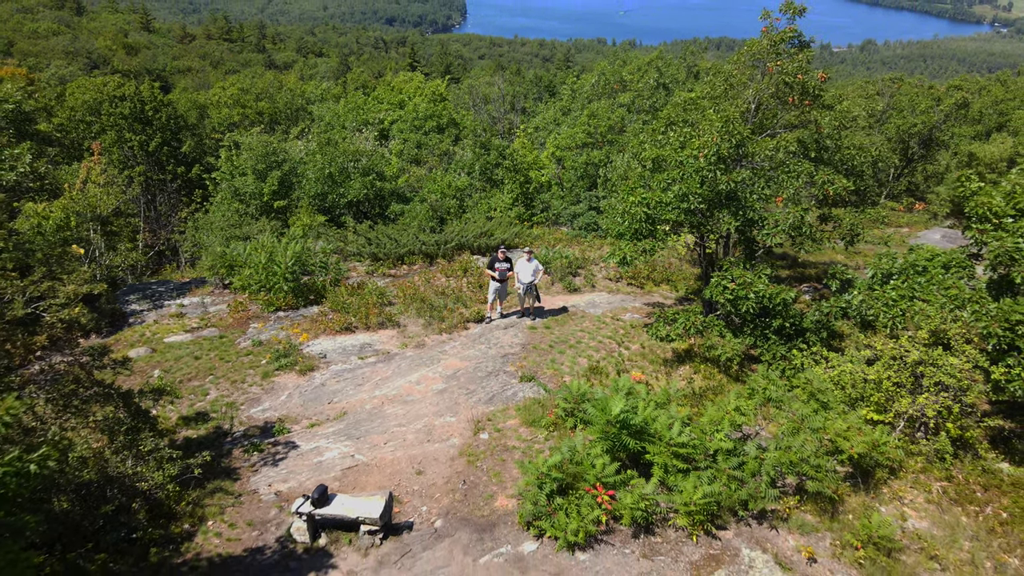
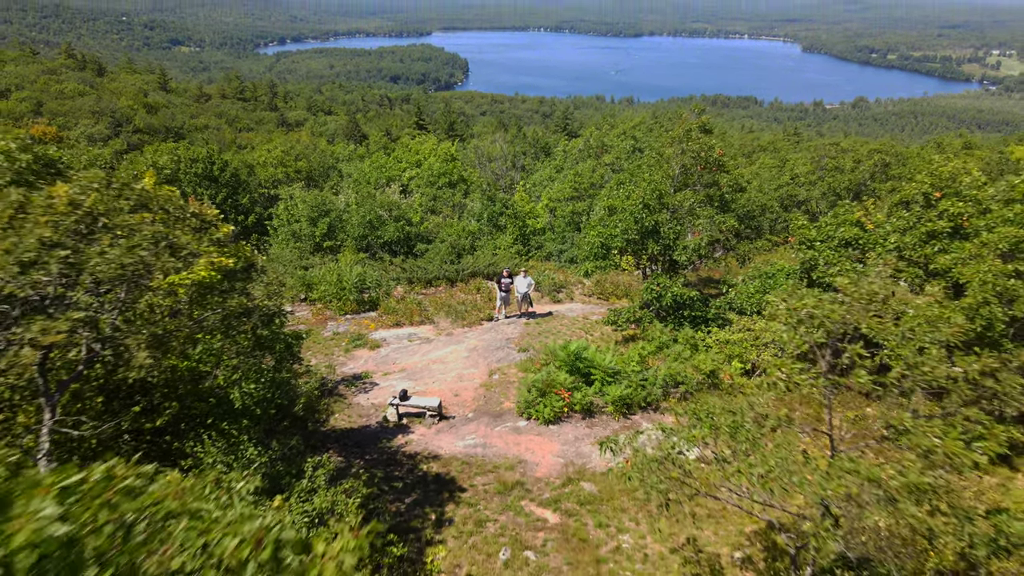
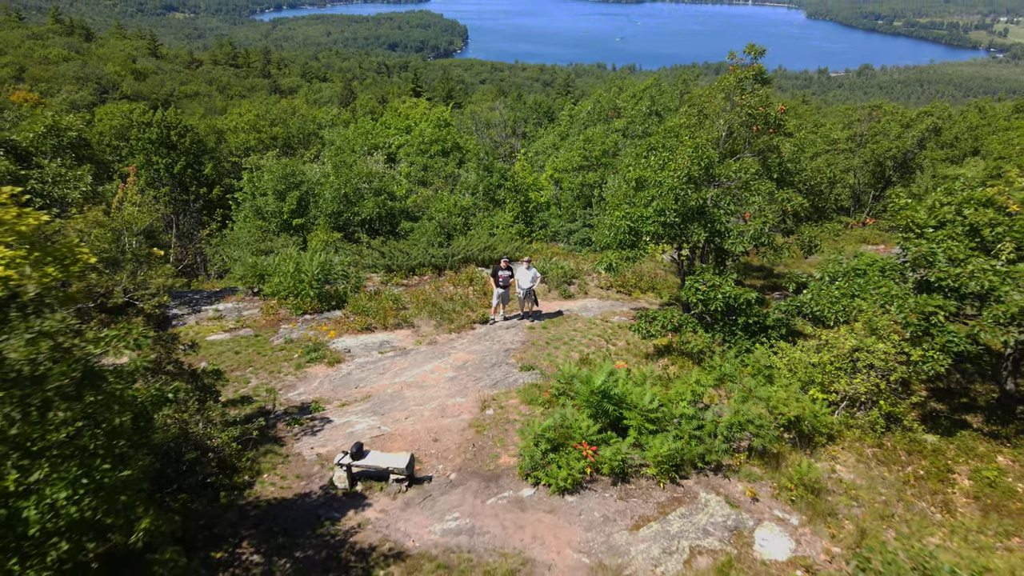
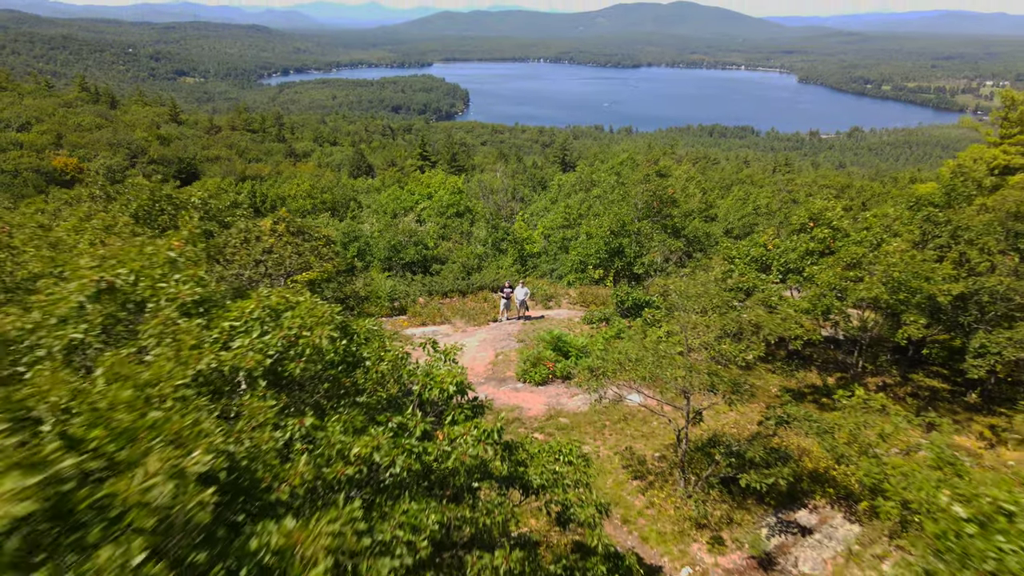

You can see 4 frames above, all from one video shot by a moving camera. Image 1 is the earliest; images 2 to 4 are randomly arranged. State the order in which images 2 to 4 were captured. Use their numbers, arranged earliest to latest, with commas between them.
3, 2, 4
